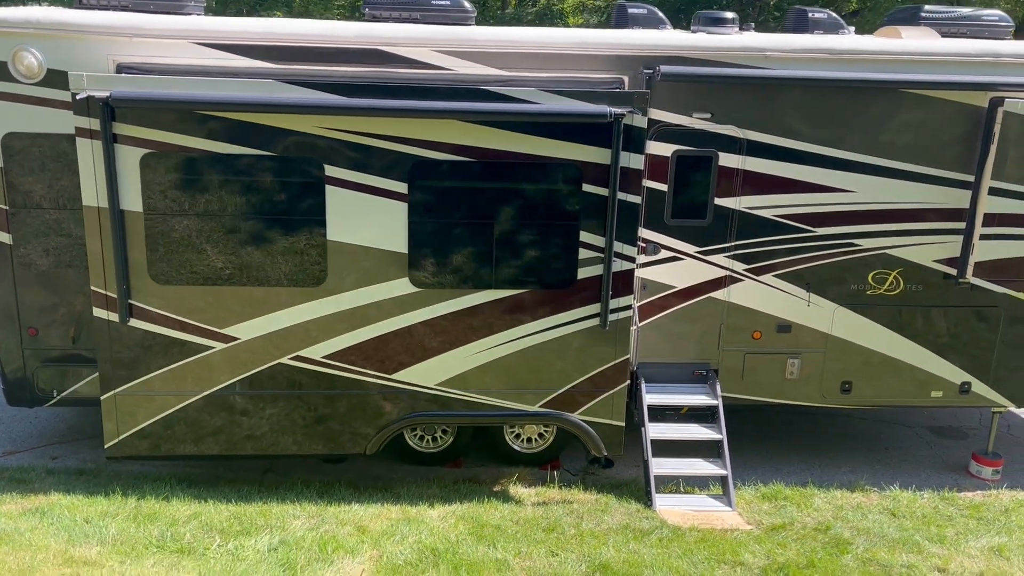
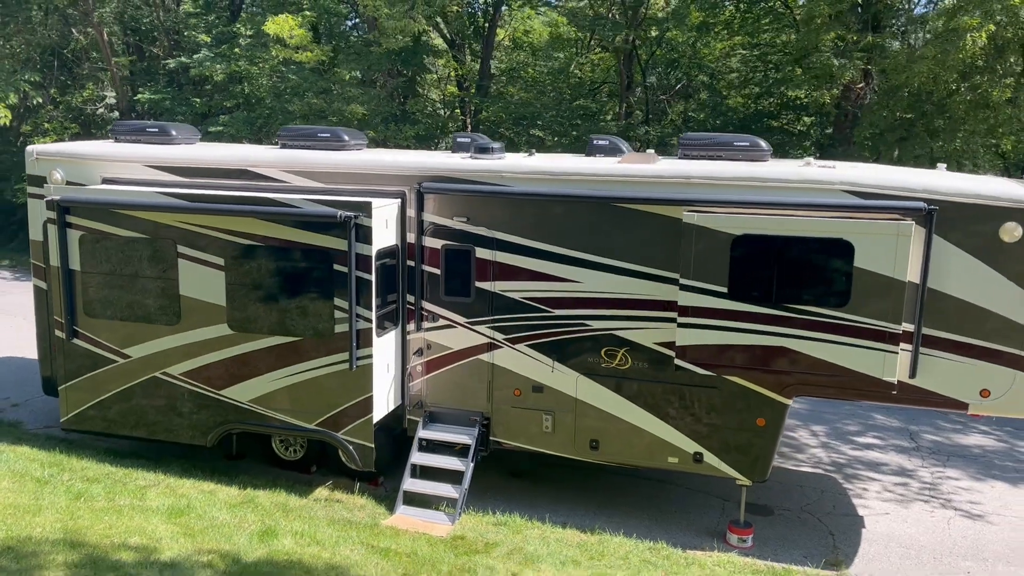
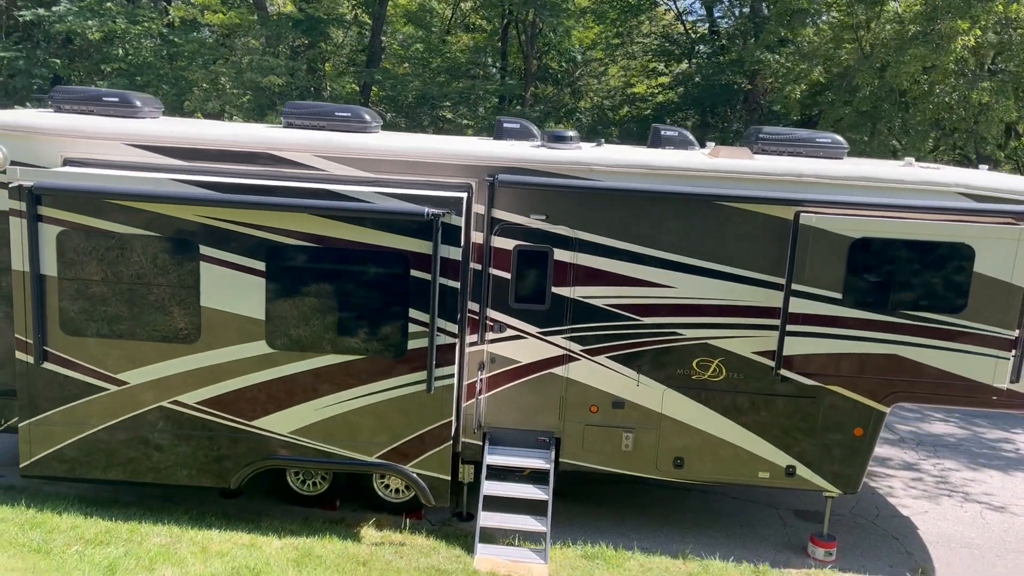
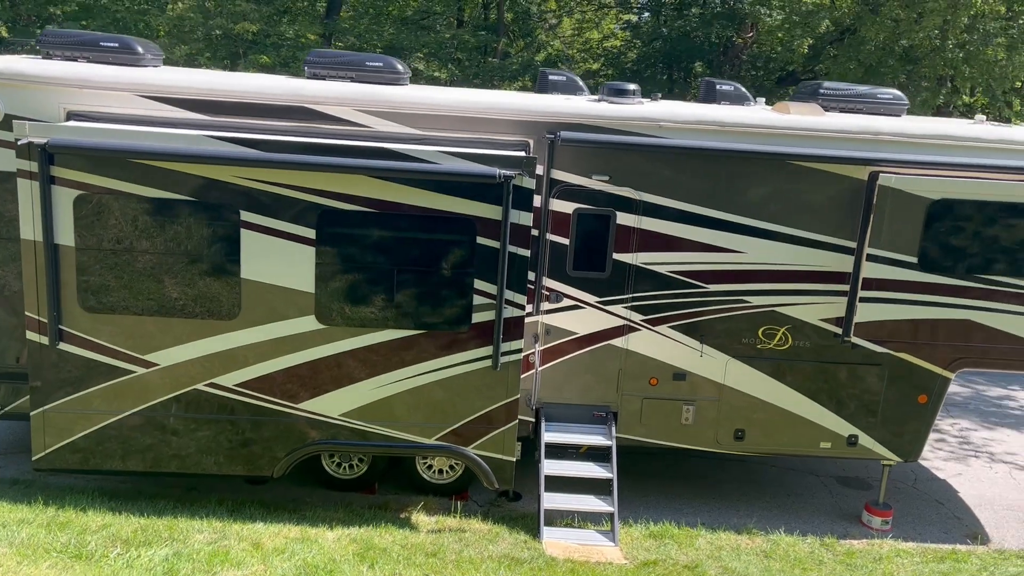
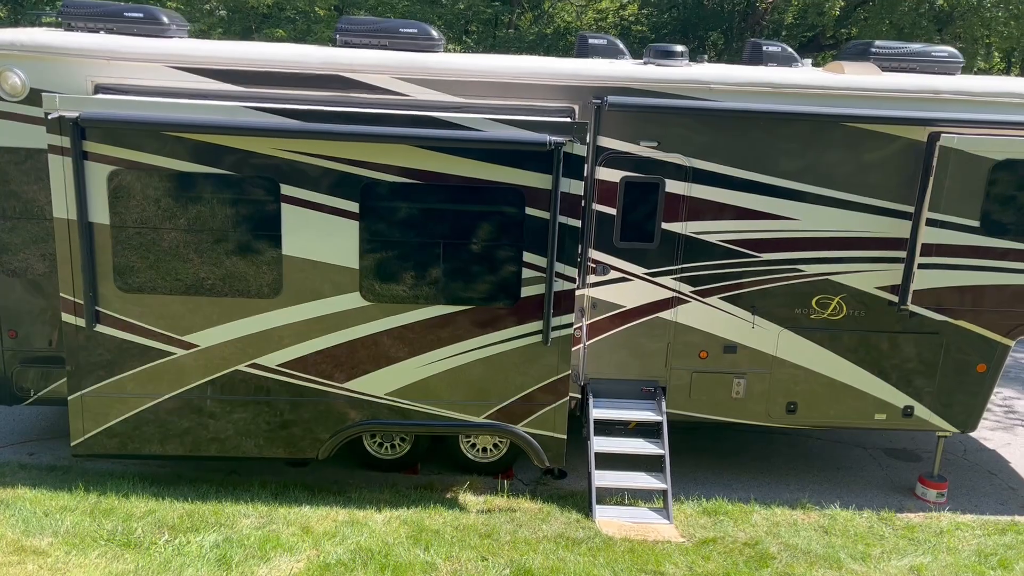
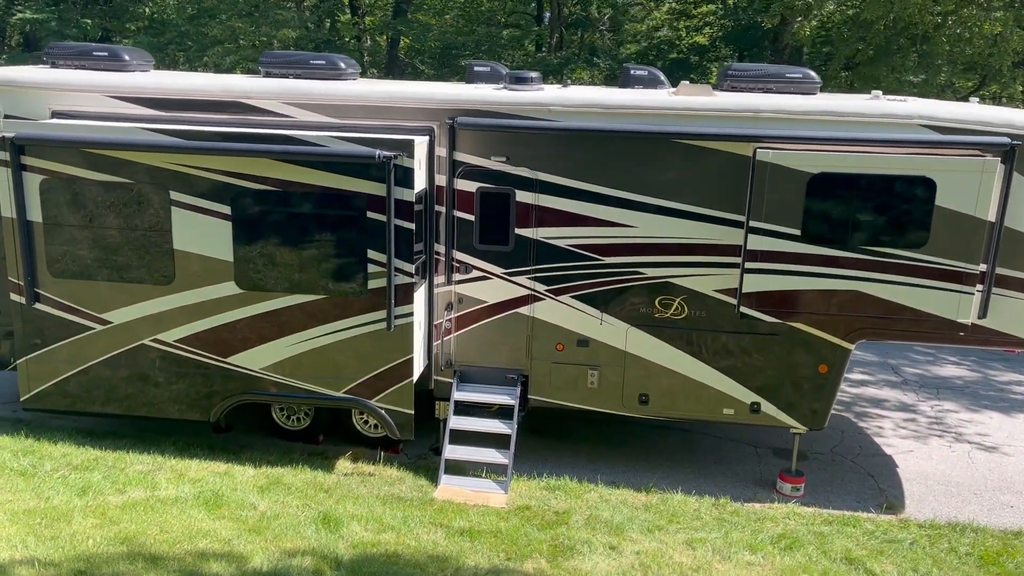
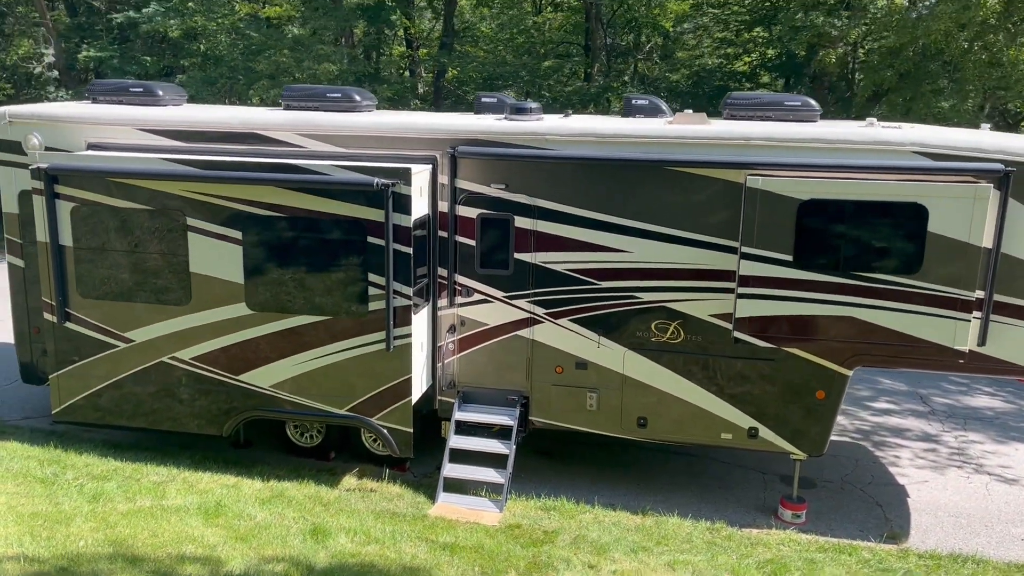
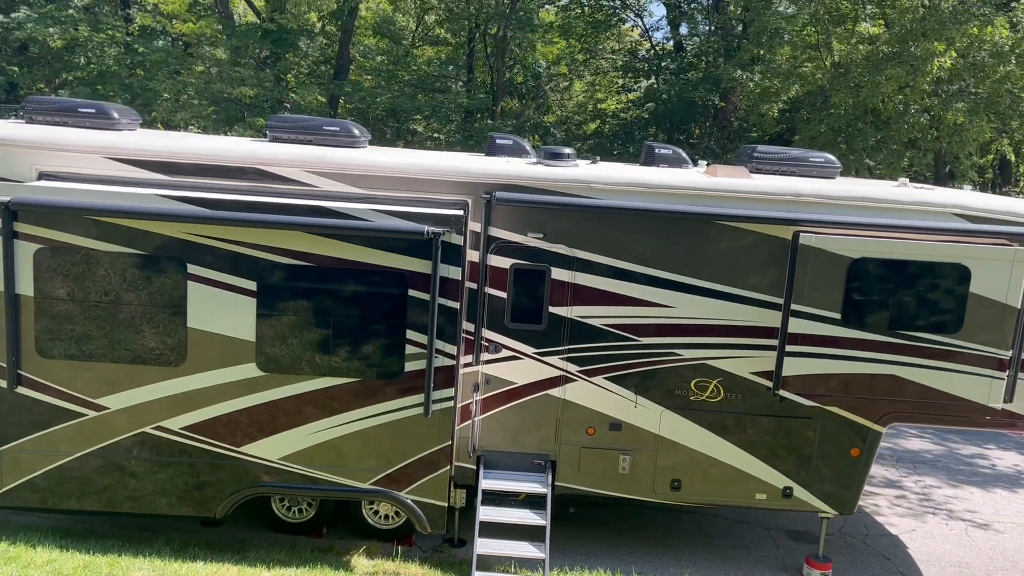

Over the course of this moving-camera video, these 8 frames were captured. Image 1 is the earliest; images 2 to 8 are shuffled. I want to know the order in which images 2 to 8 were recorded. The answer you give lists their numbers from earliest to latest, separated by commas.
5, 4, 8, 3, 6, 7, 2
